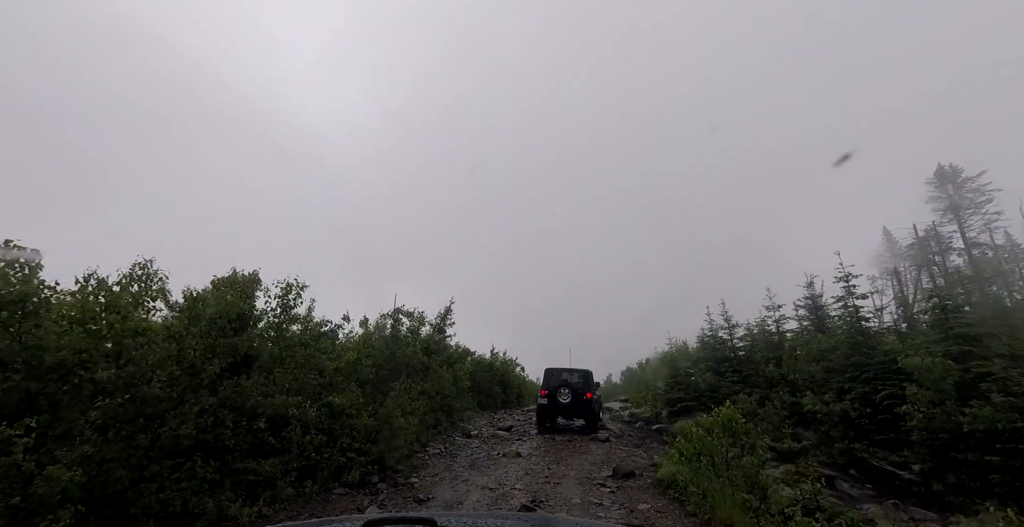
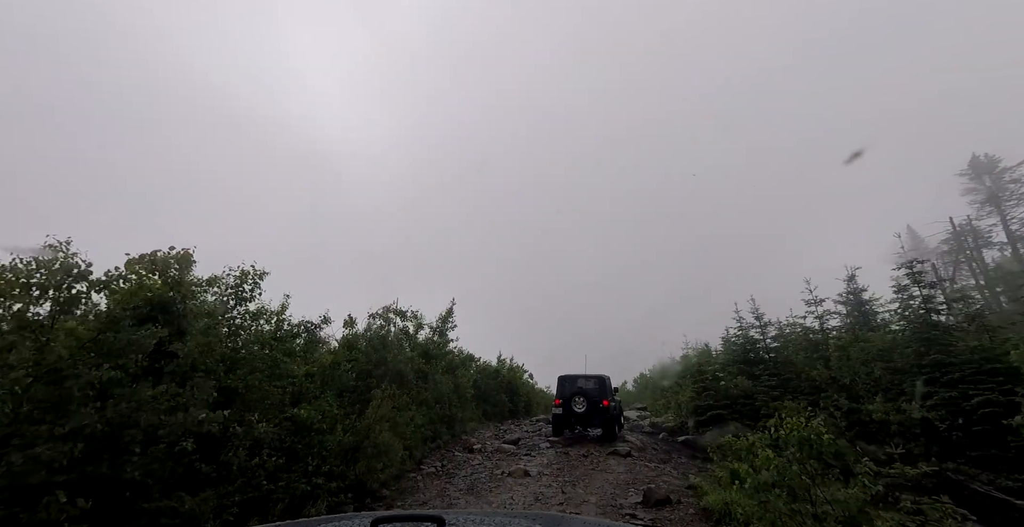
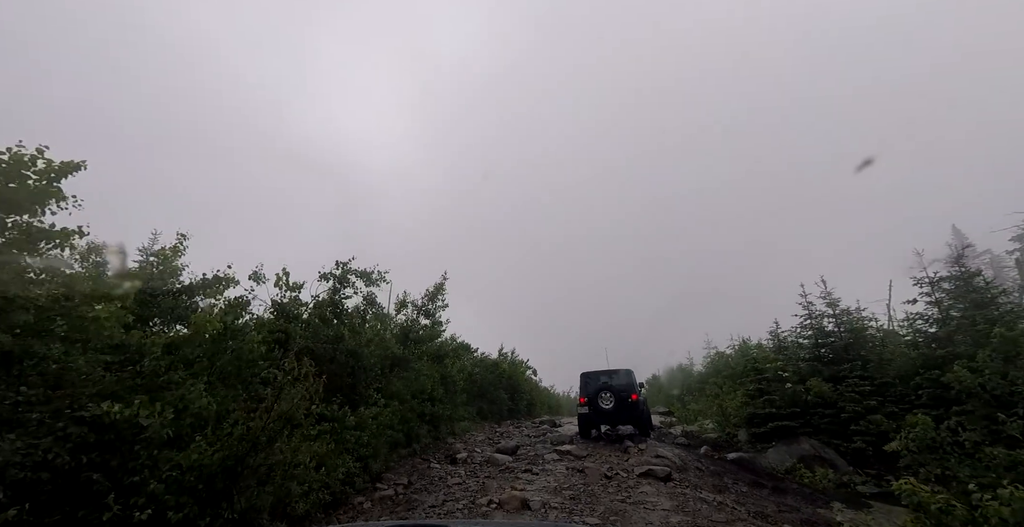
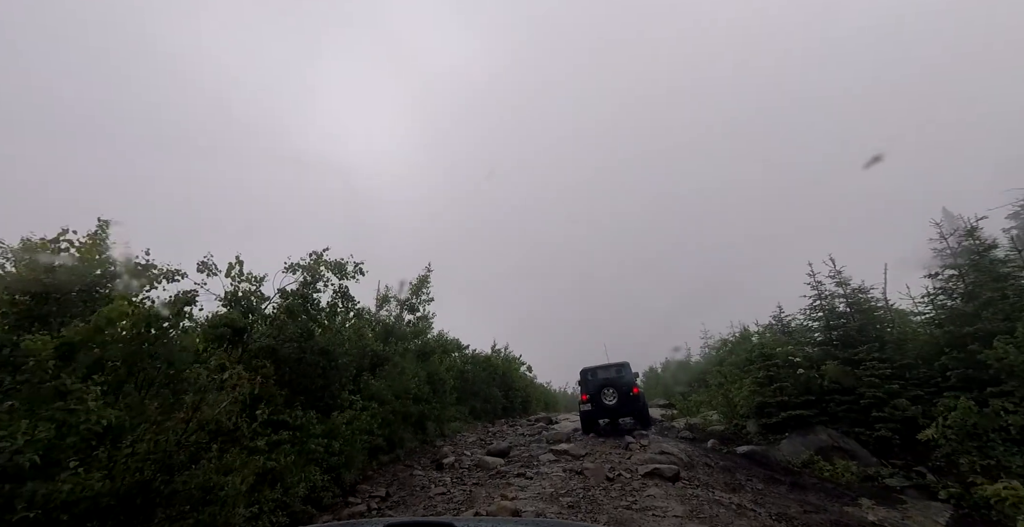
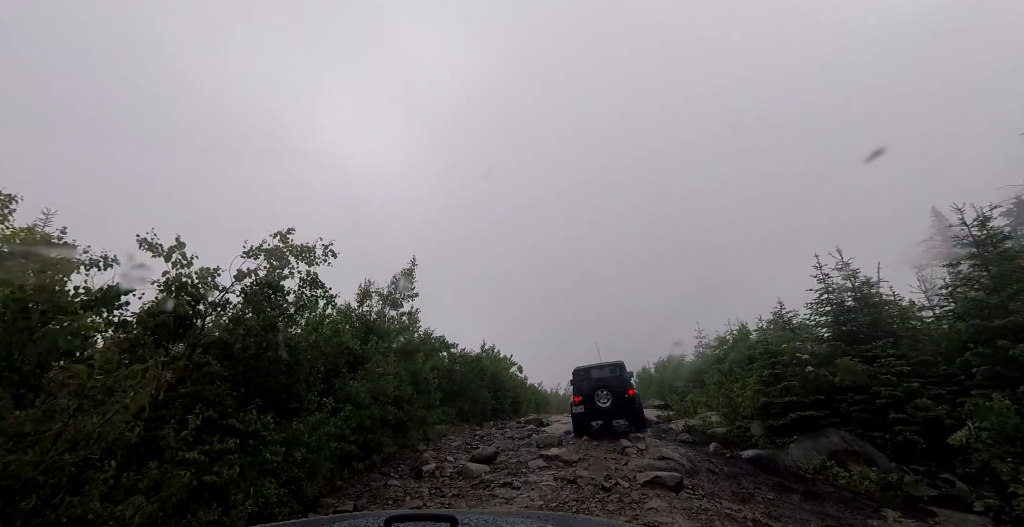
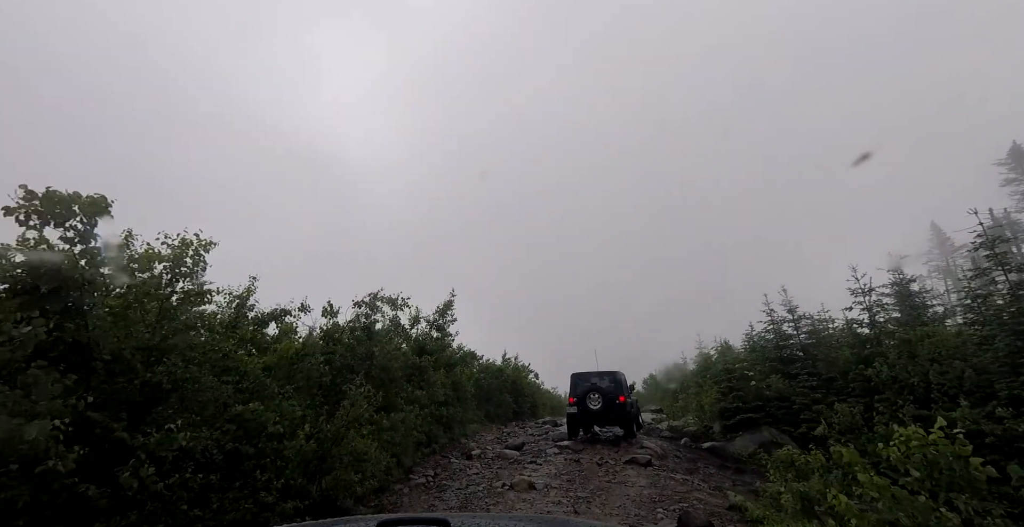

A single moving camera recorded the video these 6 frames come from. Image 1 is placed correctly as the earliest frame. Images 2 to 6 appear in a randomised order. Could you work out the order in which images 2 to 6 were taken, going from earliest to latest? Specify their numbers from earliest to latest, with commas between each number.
2, 6, 3, 4, 5
